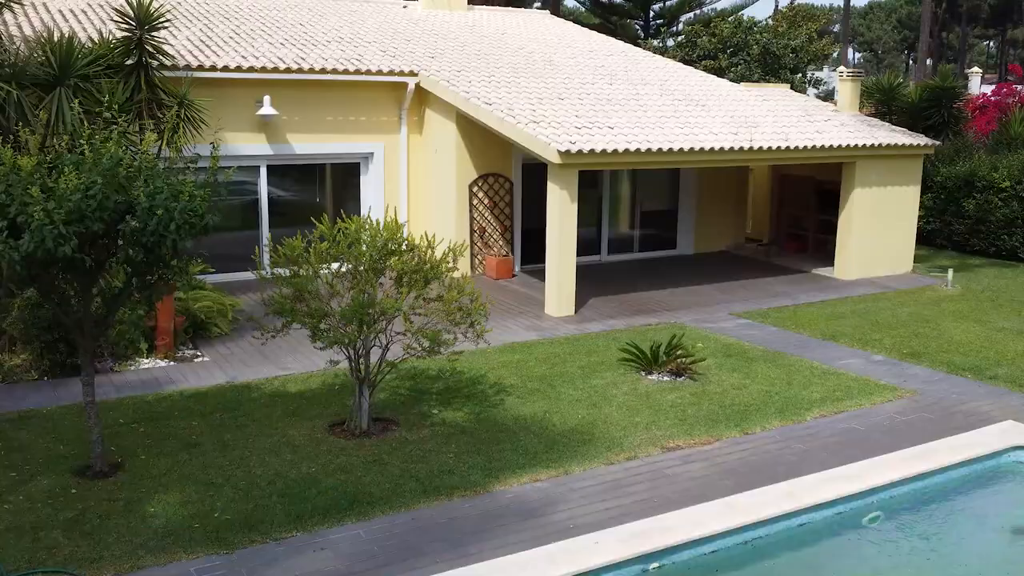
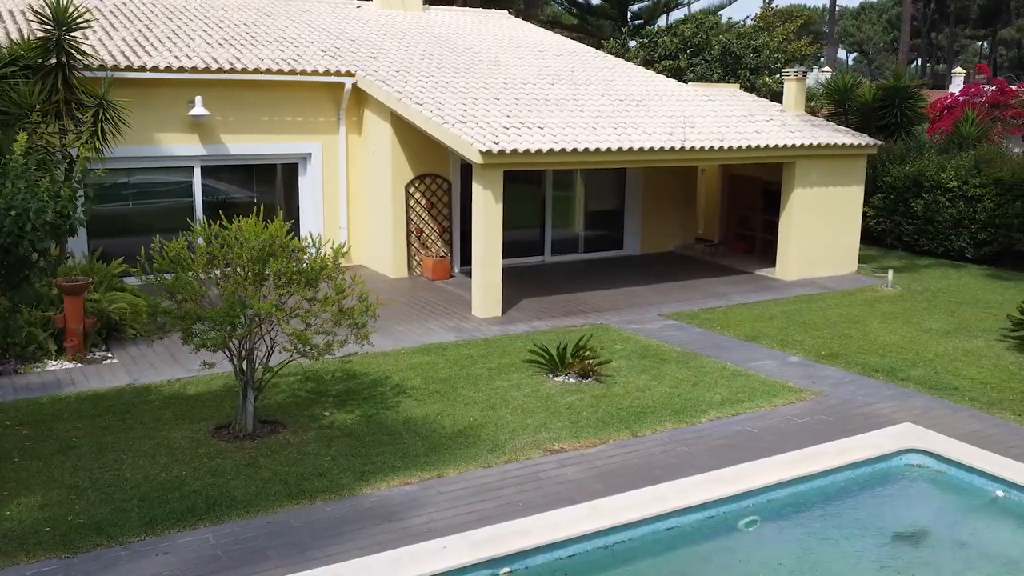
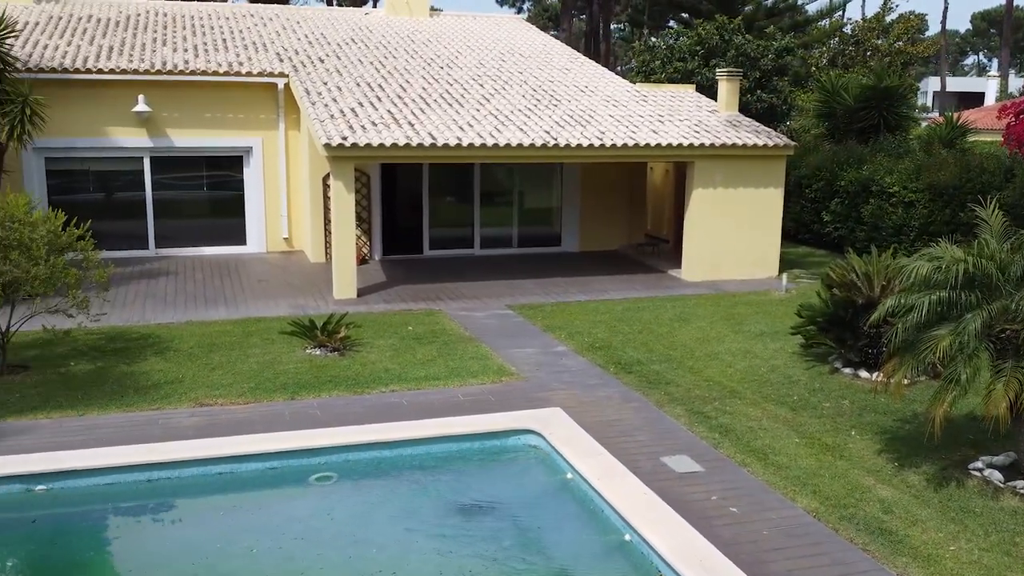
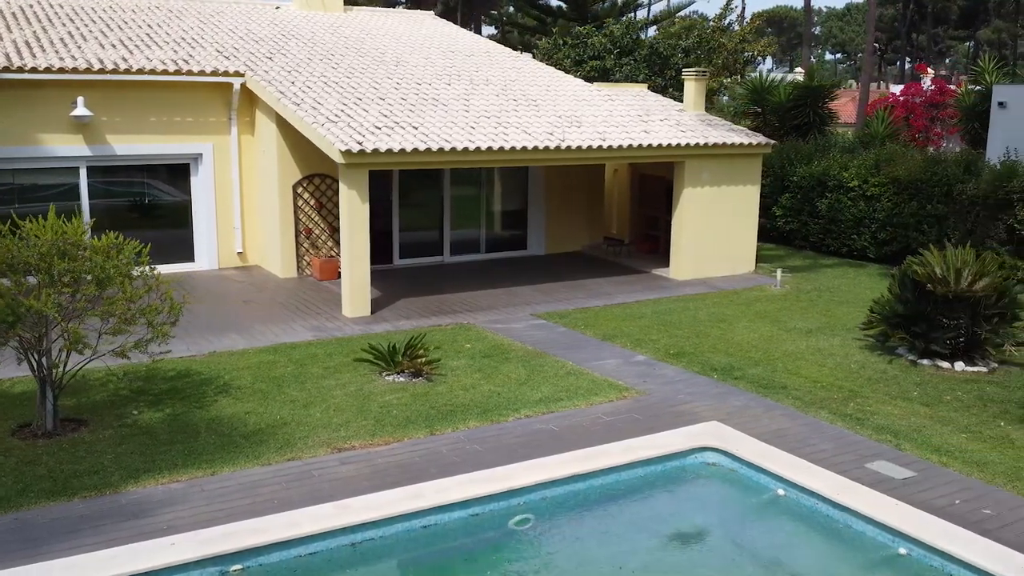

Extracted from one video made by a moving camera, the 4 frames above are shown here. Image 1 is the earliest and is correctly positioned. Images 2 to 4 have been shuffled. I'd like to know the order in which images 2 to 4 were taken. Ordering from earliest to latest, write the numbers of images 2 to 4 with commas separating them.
2, 4, 3
